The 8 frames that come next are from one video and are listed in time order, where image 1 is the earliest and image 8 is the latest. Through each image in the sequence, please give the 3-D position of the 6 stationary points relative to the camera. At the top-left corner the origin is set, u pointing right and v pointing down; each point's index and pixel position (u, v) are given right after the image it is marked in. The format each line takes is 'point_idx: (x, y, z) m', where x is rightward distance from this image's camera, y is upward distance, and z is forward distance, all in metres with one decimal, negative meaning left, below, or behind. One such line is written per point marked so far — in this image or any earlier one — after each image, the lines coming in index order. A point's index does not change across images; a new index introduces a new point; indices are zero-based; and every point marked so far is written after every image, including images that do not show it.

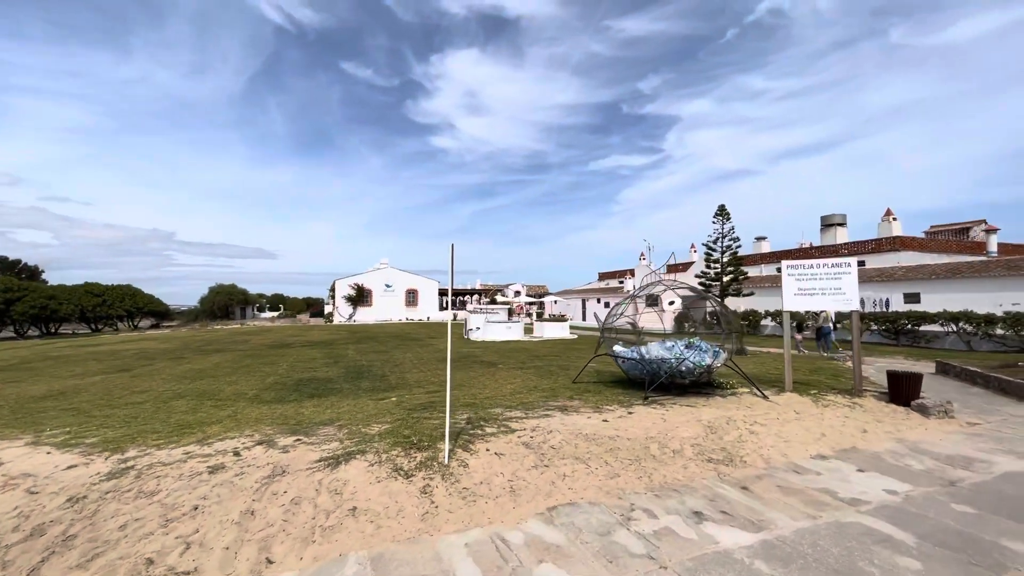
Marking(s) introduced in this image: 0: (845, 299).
0: (+6.2, -0.2, +8.8) m
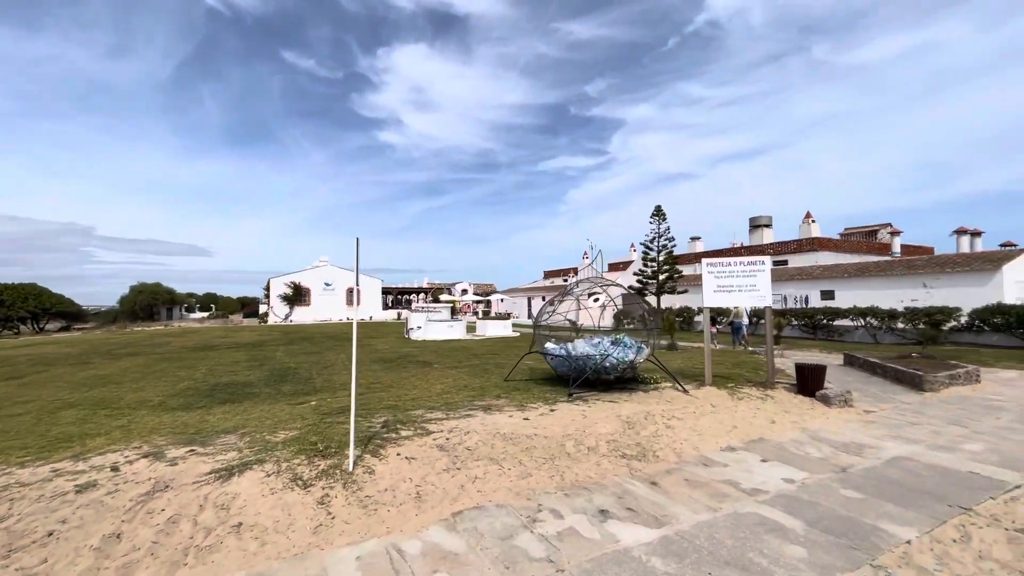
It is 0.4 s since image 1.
0: (+4.8, -0.1, +9.2) m
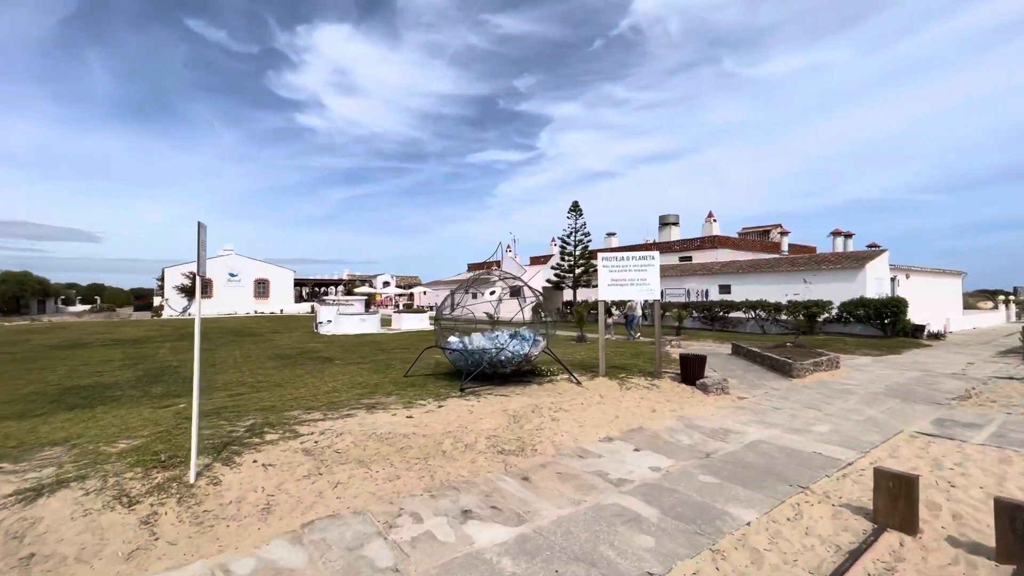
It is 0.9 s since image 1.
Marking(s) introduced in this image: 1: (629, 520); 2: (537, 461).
0: (+2.8, 0.0, +9.6) m
1: (+1.0, -2.1, +4.3) m
2: (+0.3, -2.0, +5.6) m
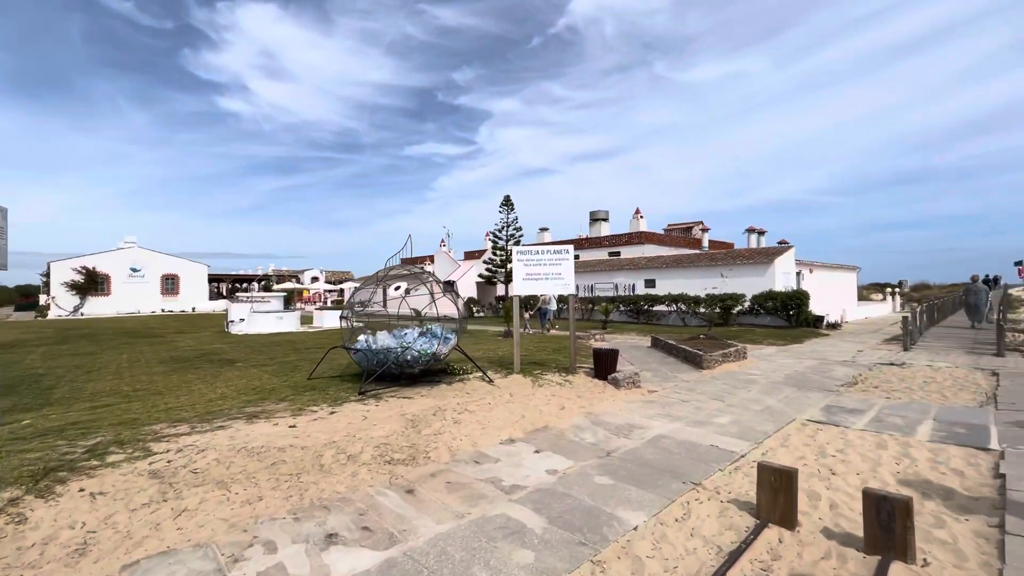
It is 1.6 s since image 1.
0: (+1.0, +0.1, +9.4) m
1: (0.0, -2.0, +3.9) m
2: (-0.9, -2.0, +5.1) m
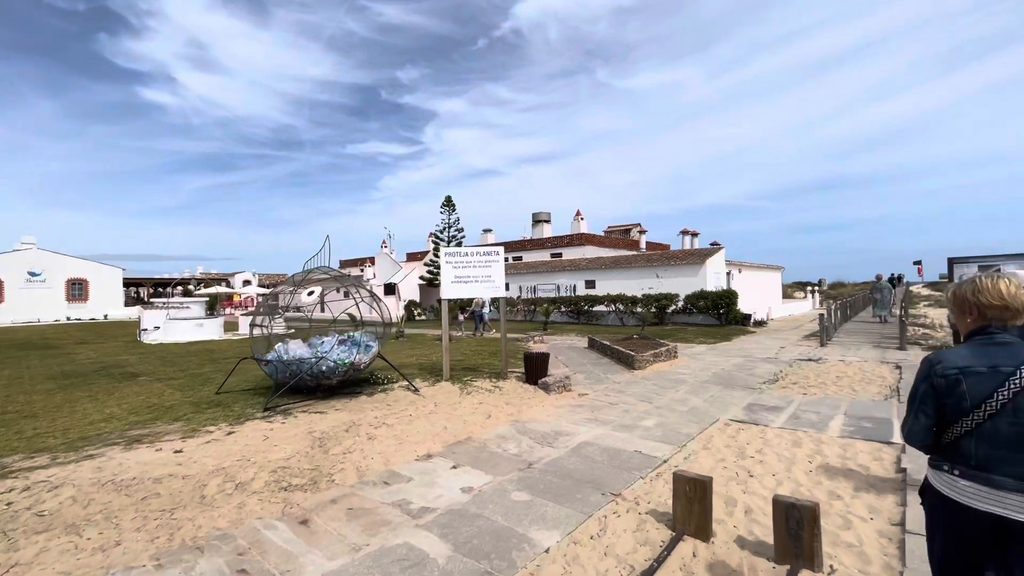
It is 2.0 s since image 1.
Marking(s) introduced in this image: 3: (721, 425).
0: (-0.3, 0.0, +9.1) m
1: (-0.7, -2.1, +3.6) m
2: (-1.8, -2.0, +4.7) m
3: (+3.0, -2.0, +6.9) m
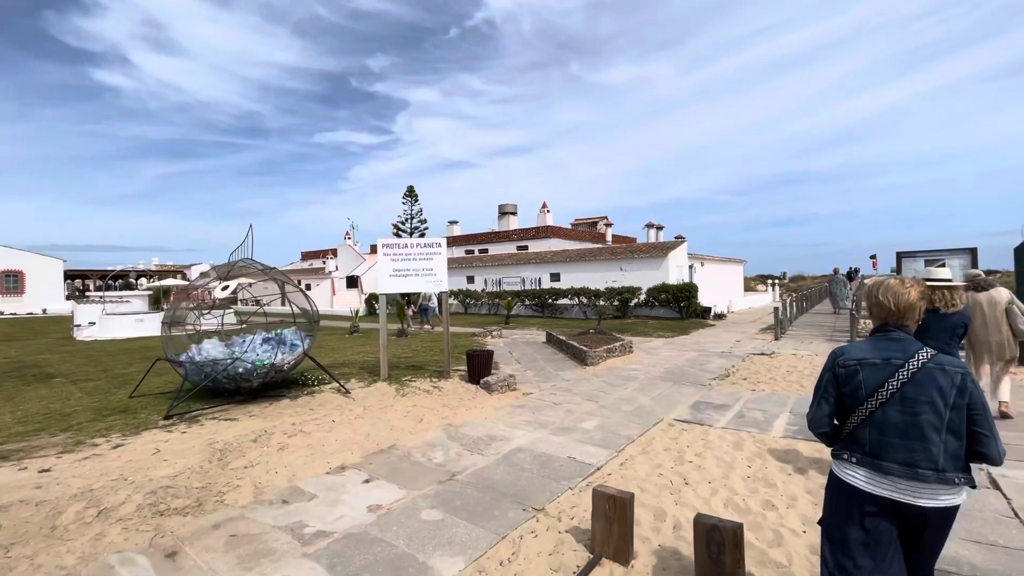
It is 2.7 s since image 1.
0: (-1.4, +0.1, +8.6) m
1: (-1.5, -2.0, +3.1) m
2: (-2.6, -2.0, +4.1) m
3: (+2.1, -1.9, +6.6) m
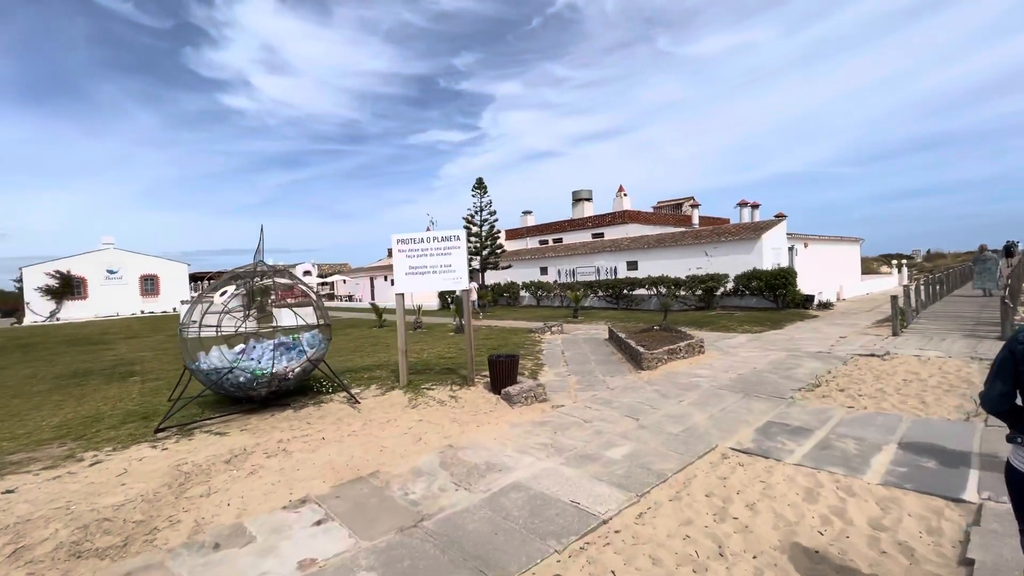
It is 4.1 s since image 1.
0: (-0.9, +0.2, +7.7) m
1: (-2.0, -2.1, +2.3) m
2: (-2.9, -2.1, +3.6) m
3: (+2.2, -1.8, +5.1) m
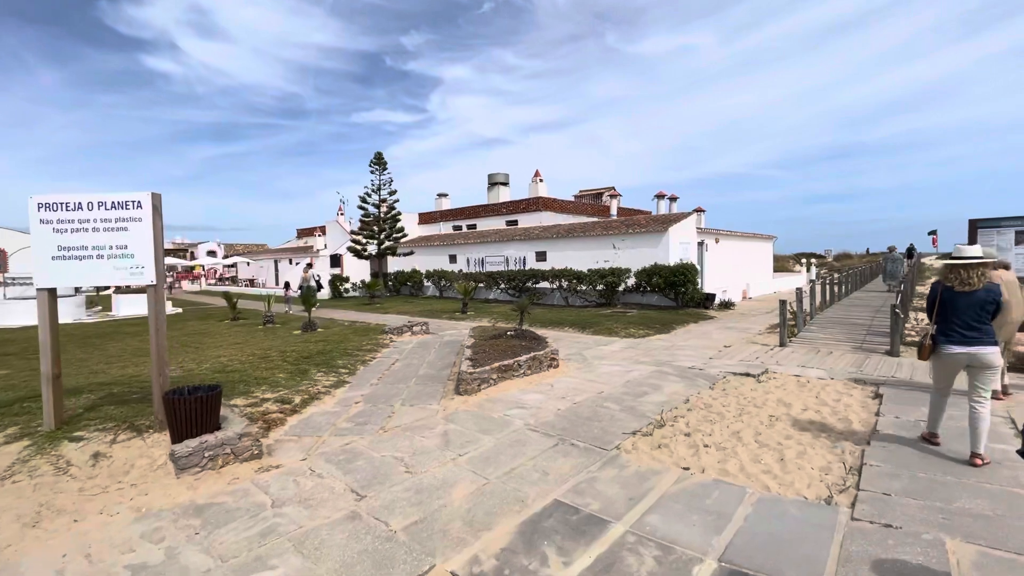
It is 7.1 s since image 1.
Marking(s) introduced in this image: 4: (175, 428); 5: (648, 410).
0: (-4.0, +0.2, +5.0) m
1: (-4.4, -2.2, -0.4) m
2: (-5.5, -2.1, +0.7) m
3: (-0.6, -1.9, +2.9) m
4: (-3.3, -1.4, +4.7) m
5: (+1.8, -1.6, +6.3) m
